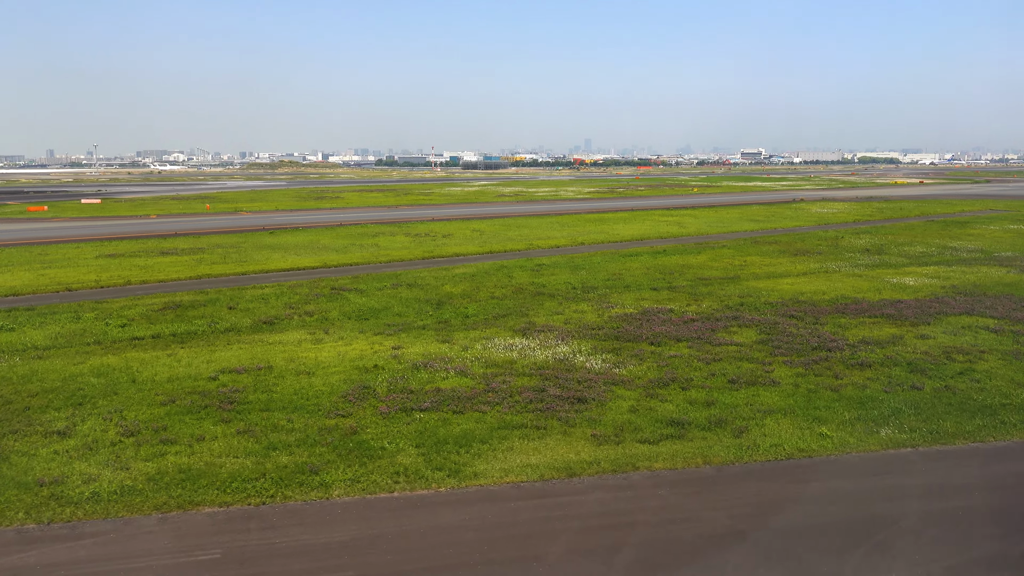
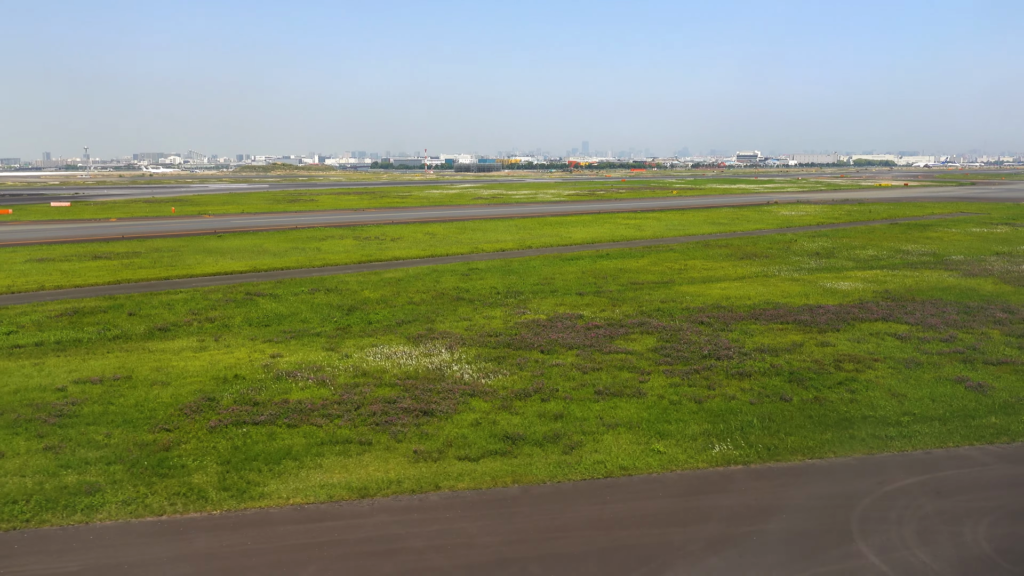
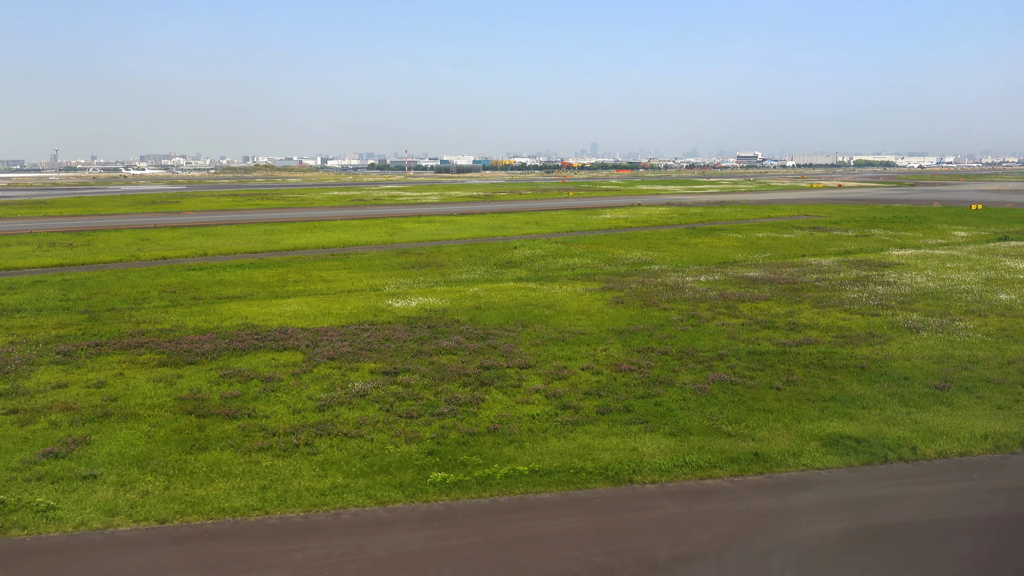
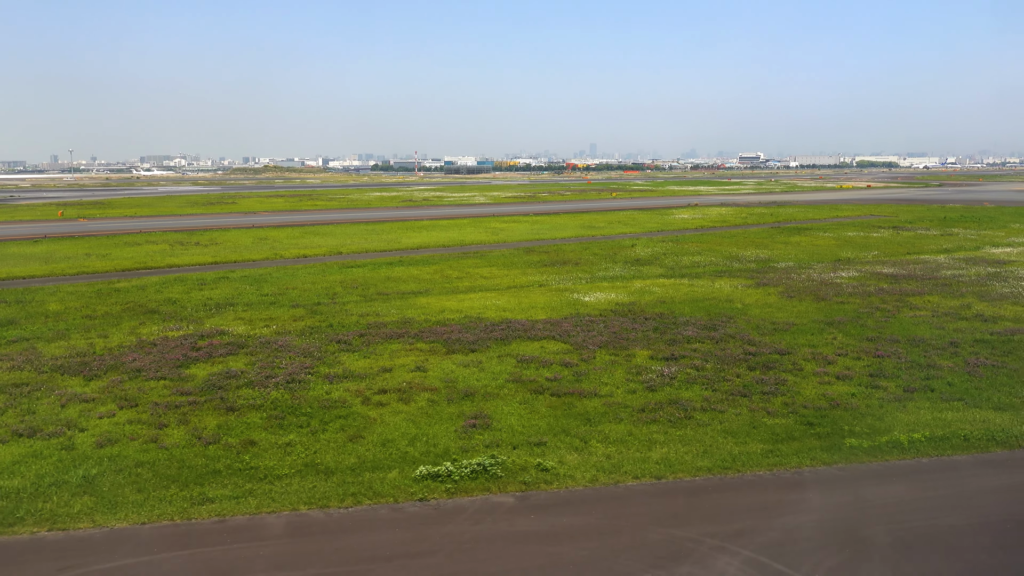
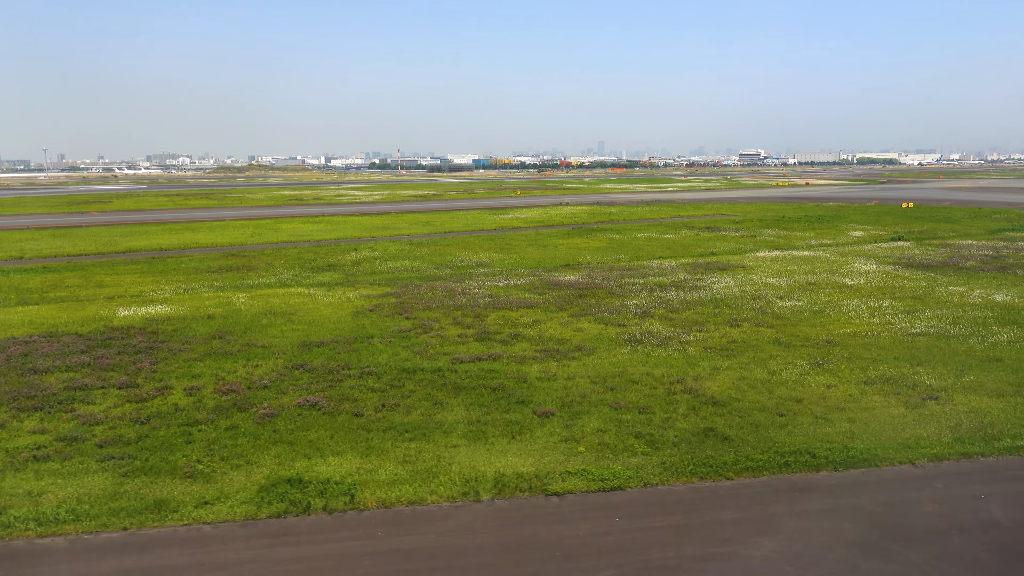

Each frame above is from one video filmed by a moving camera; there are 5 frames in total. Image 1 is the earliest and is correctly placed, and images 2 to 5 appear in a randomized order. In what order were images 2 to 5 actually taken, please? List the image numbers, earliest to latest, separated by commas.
2, 4, 3, 5
